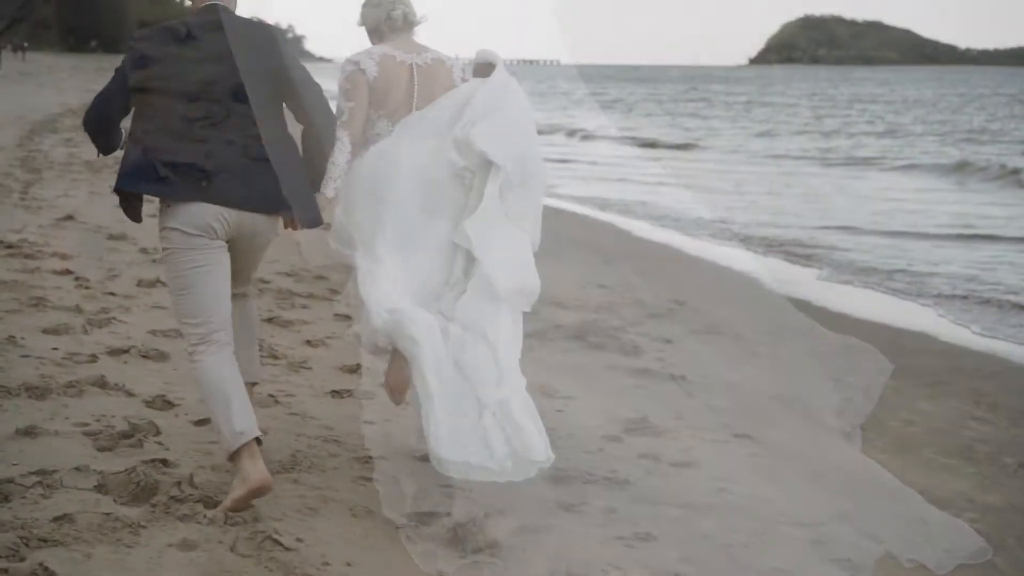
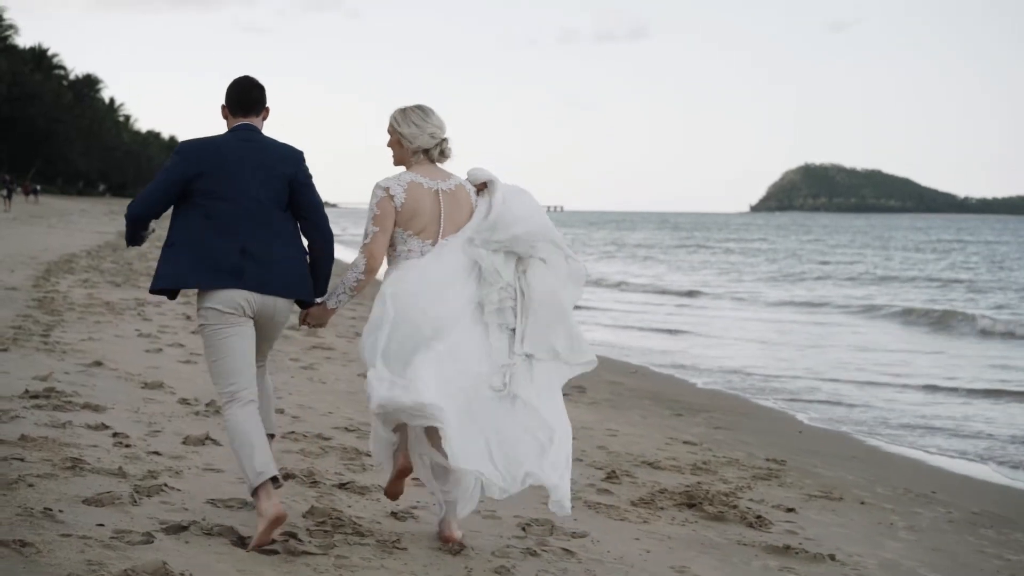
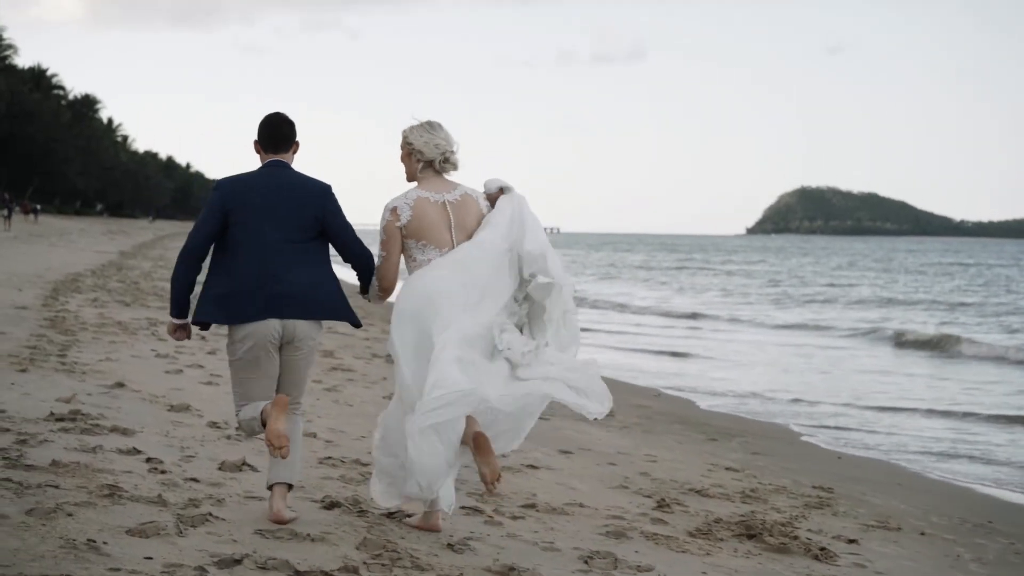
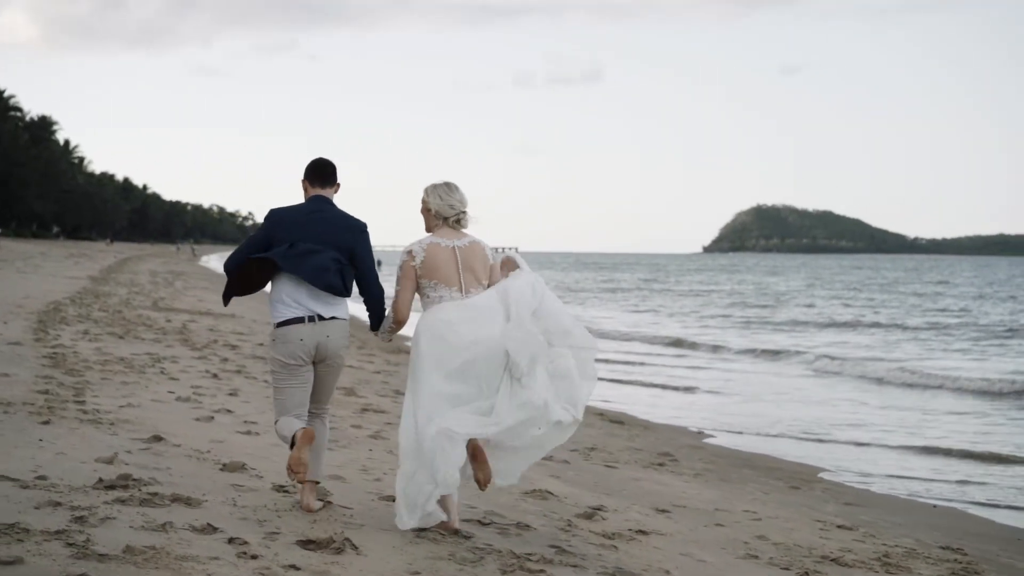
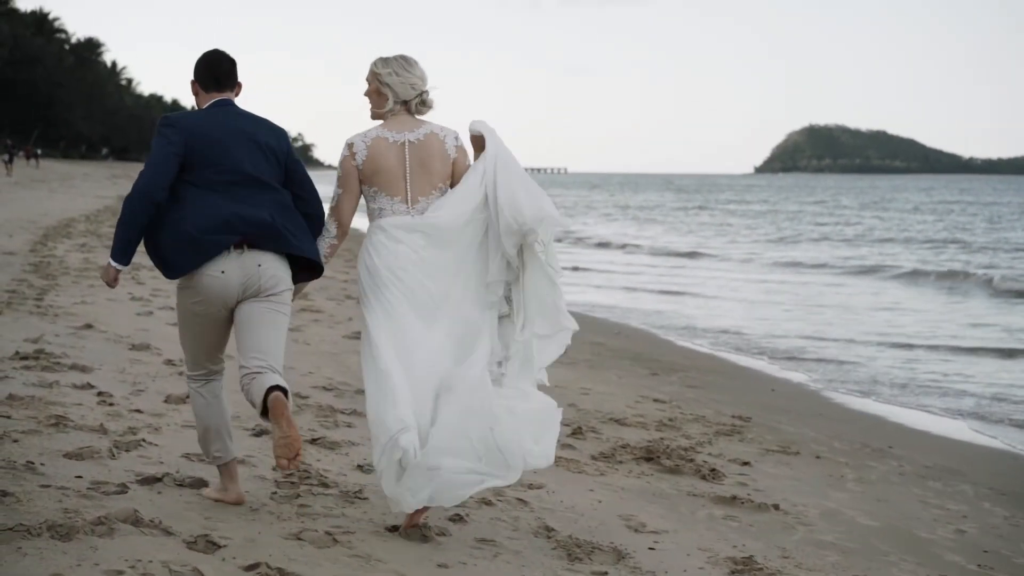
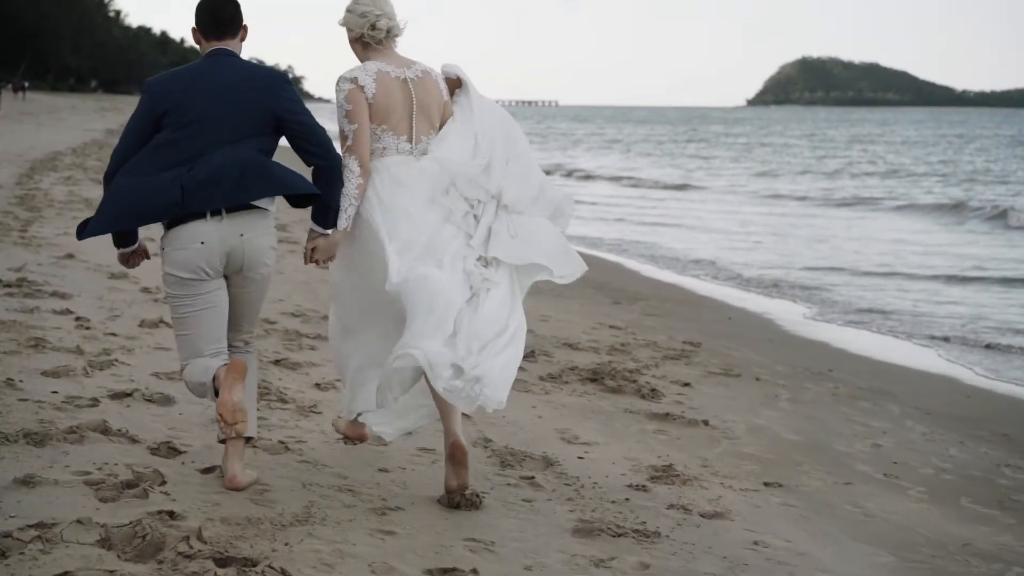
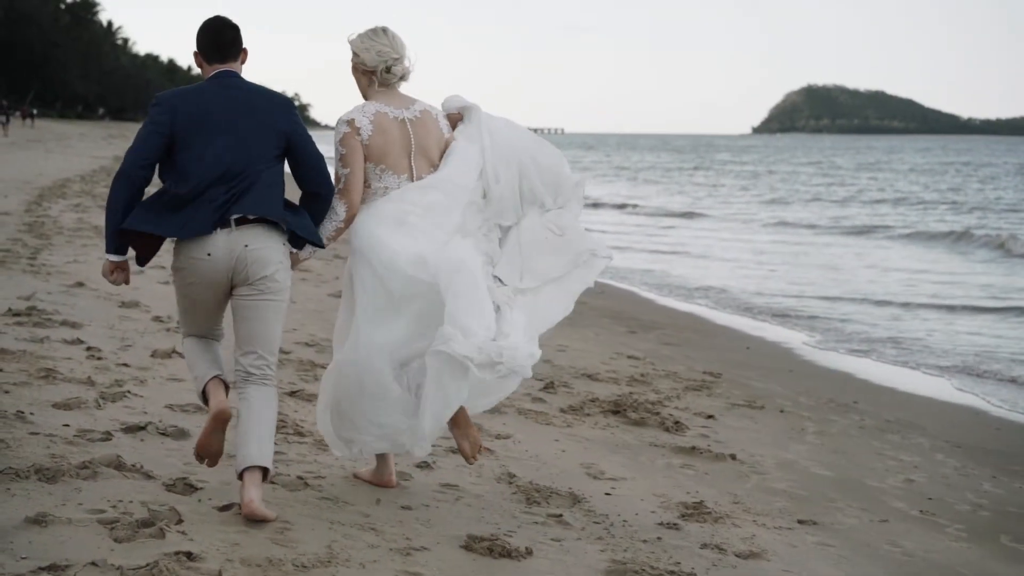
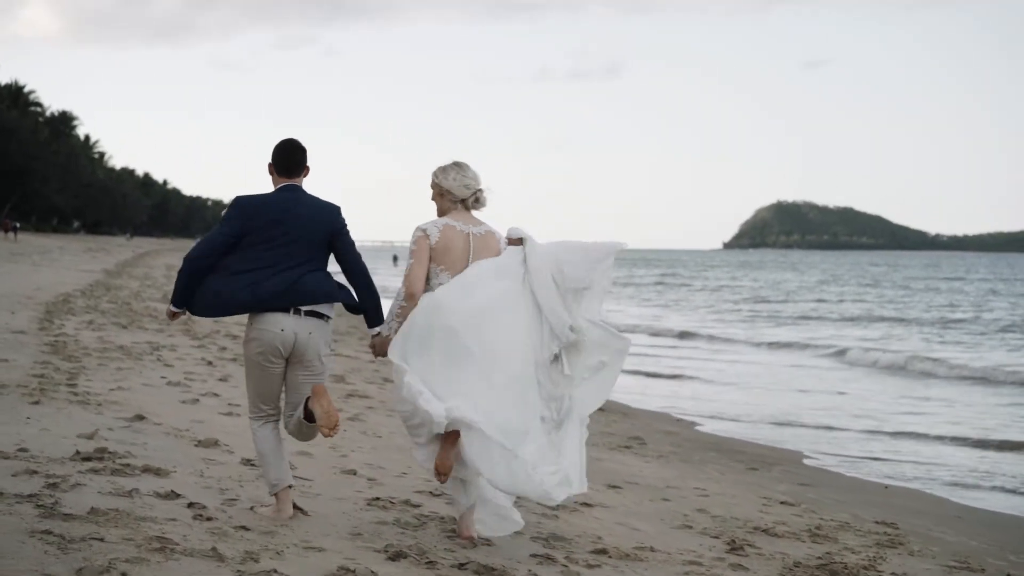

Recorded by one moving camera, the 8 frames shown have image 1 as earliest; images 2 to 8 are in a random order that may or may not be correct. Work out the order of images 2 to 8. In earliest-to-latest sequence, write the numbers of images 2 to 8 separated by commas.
6, 7, 5, 2, 3, 8, 4
